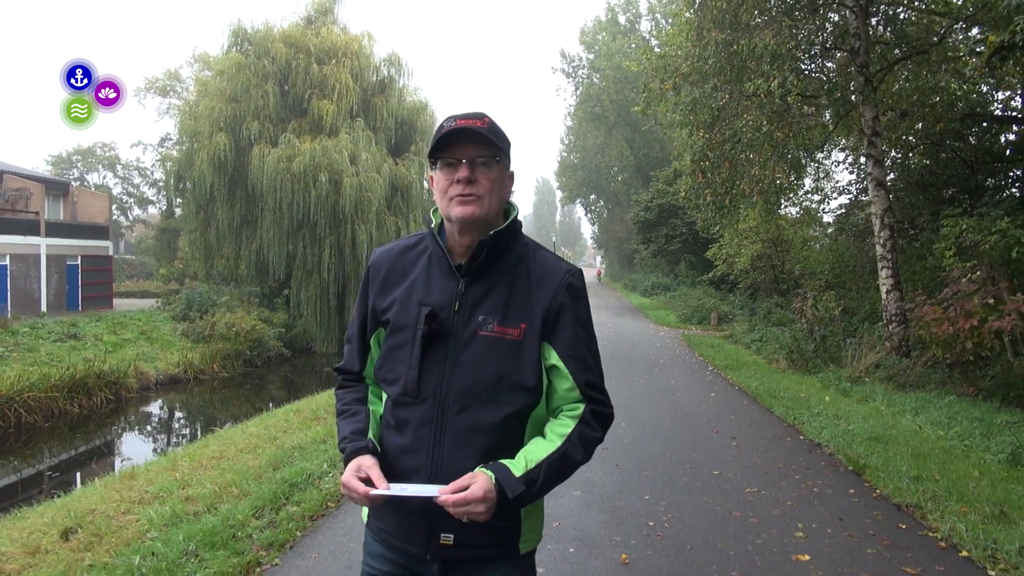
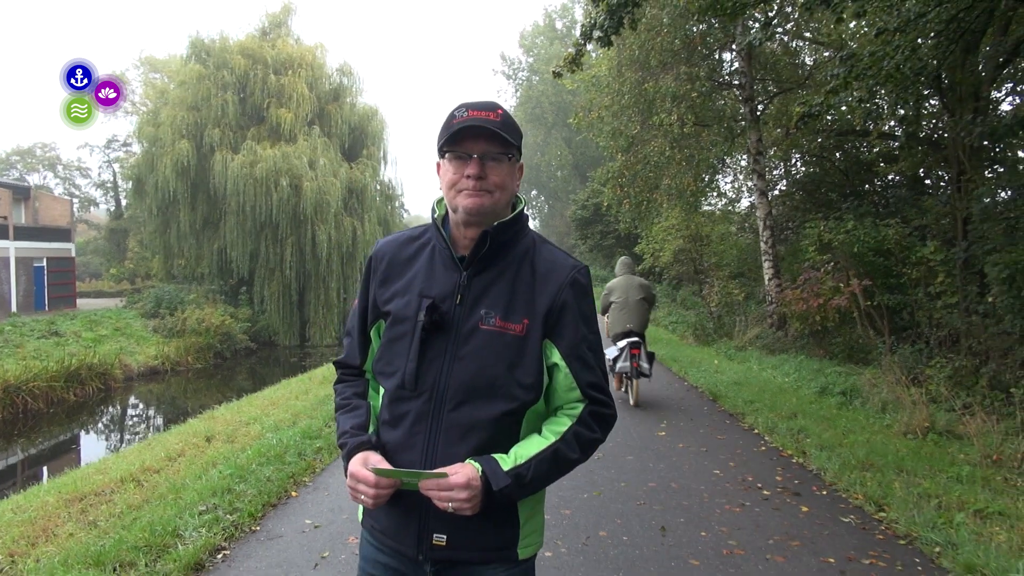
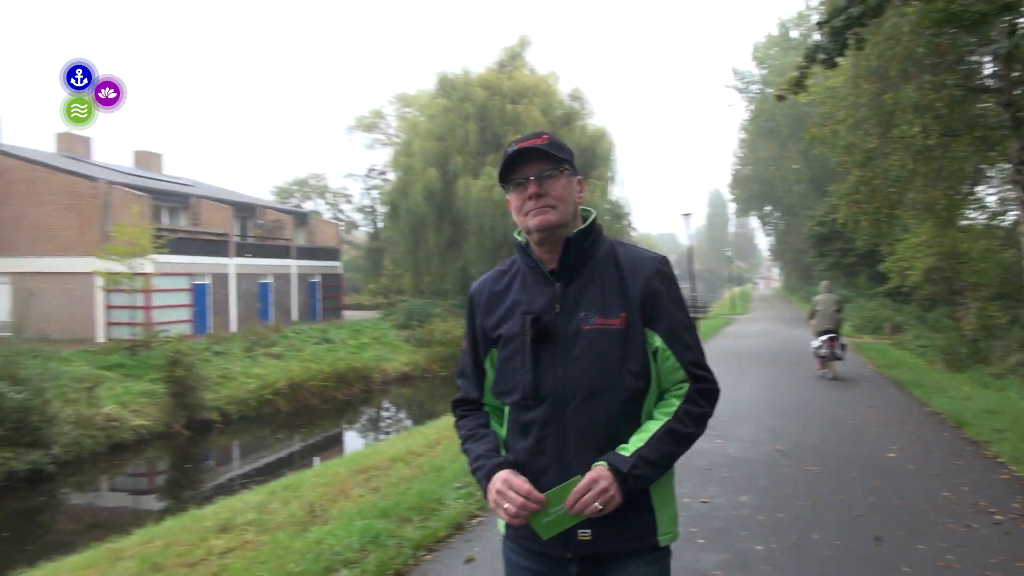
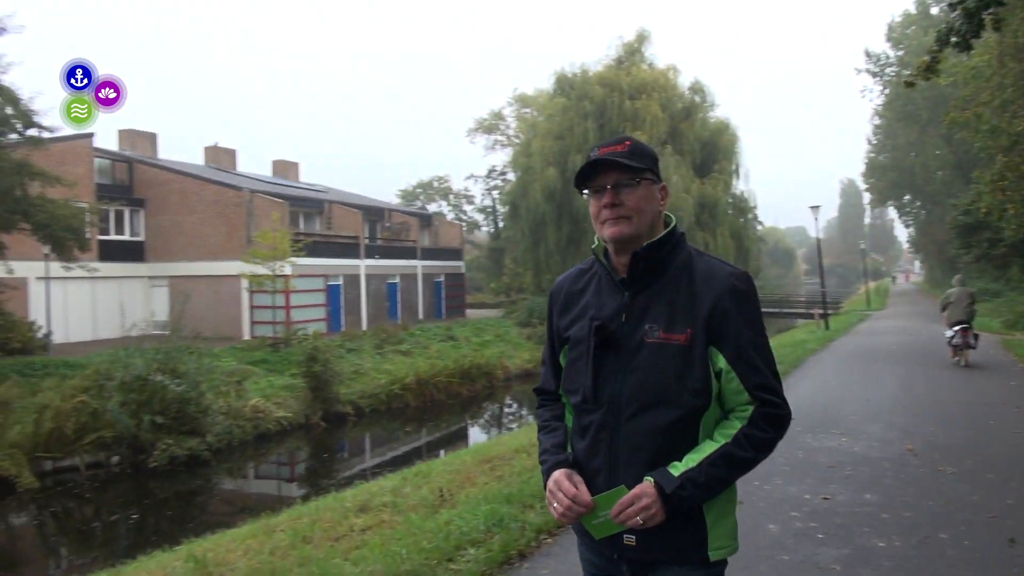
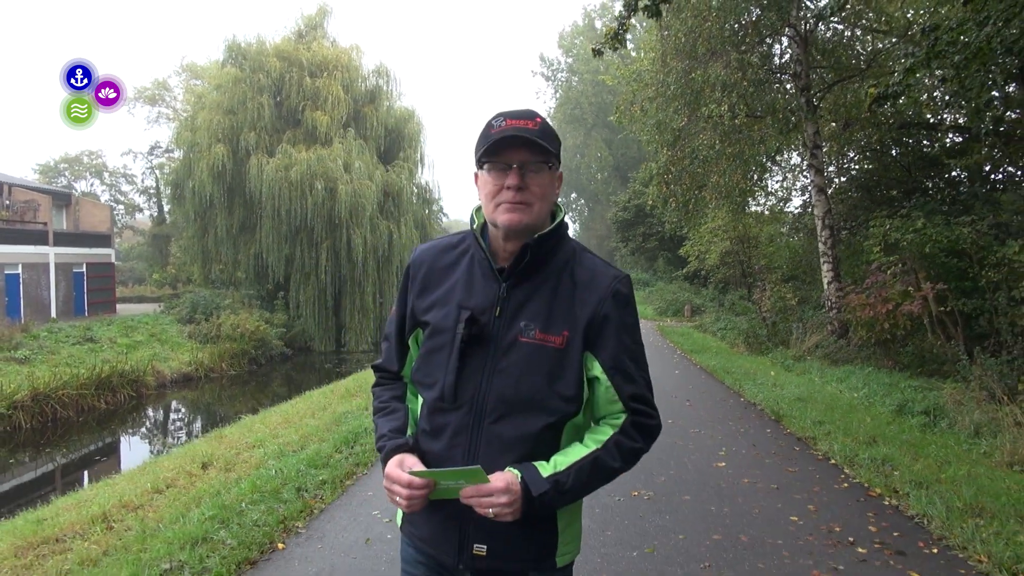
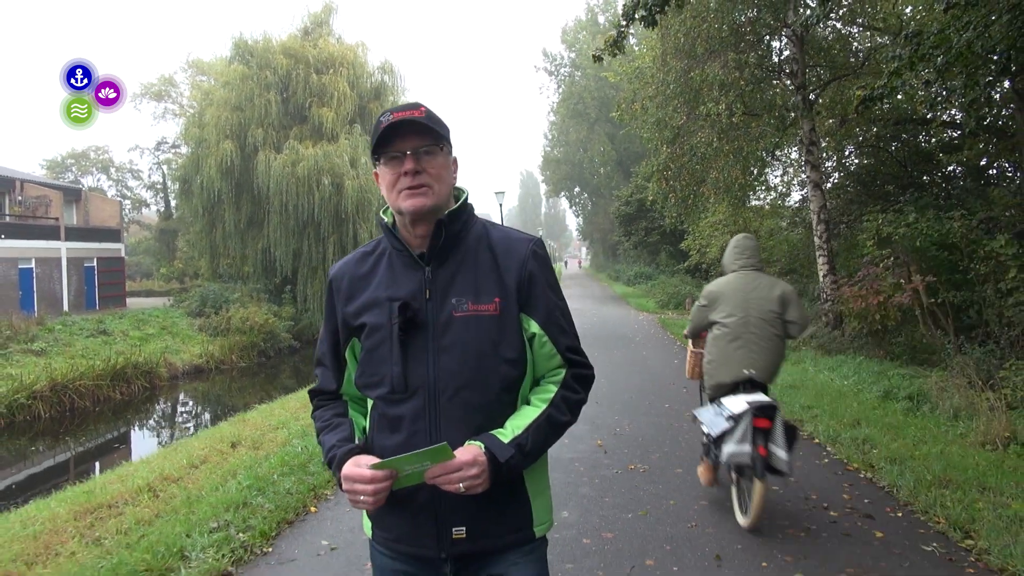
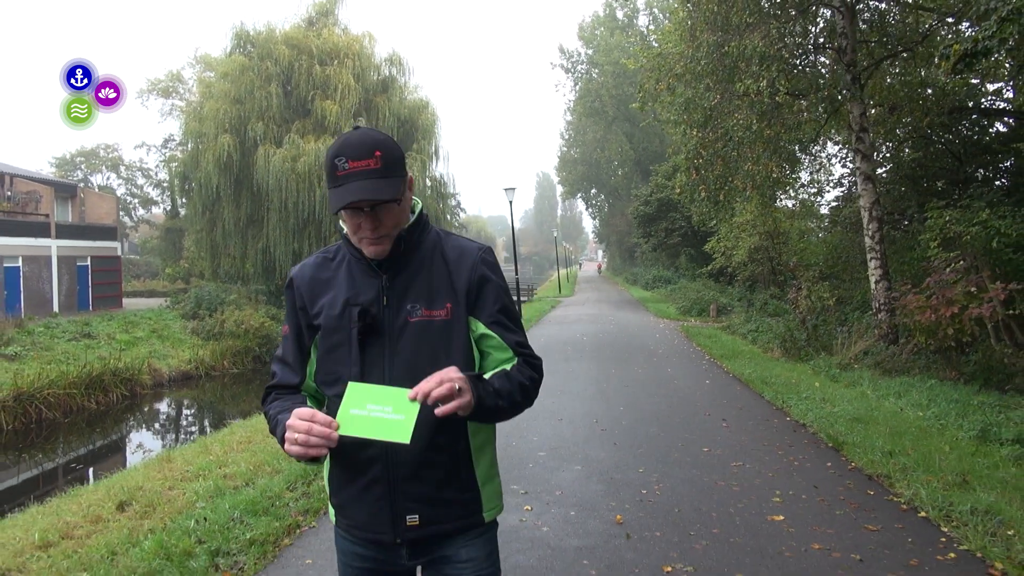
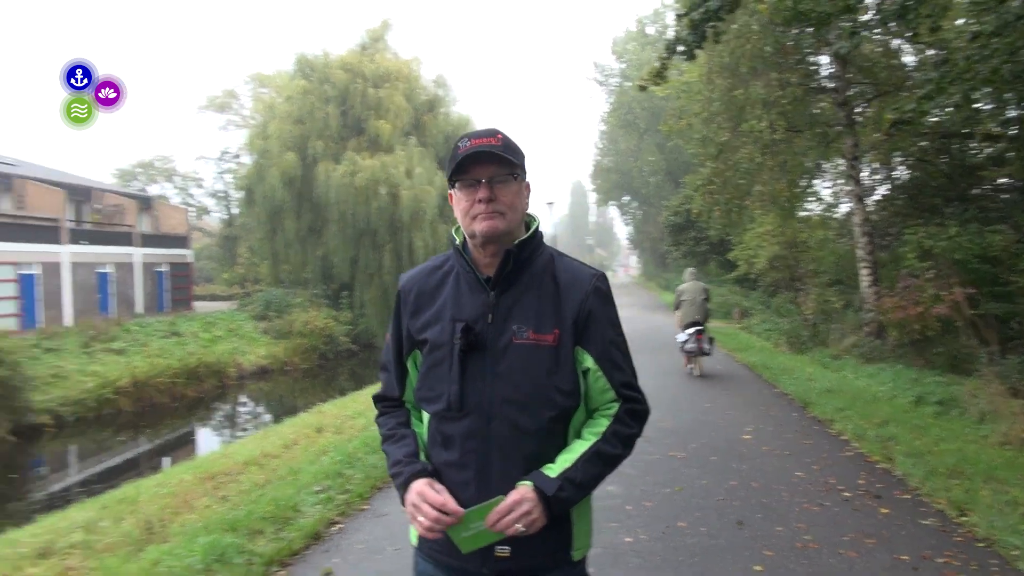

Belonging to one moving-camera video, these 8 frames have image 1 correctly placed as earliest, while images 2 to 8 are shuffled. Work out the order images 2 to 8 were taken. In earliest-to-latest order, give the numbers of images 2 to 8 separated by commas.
7, 5, 6, 2, 8, 3, 4
